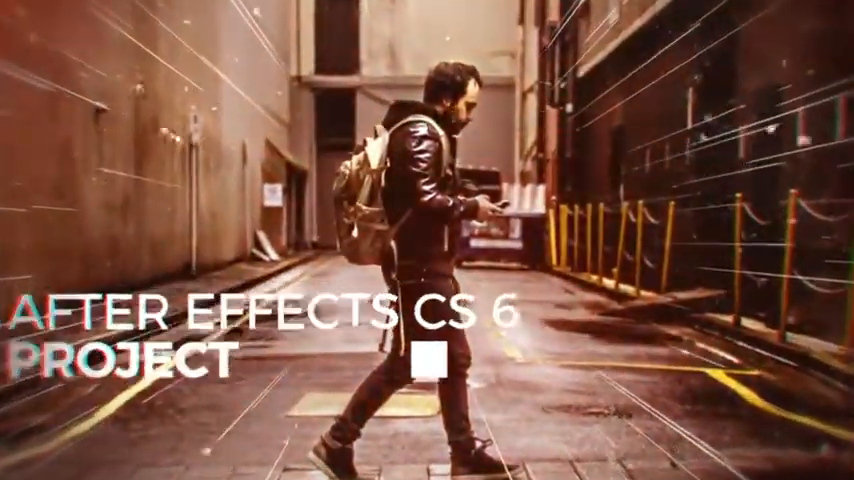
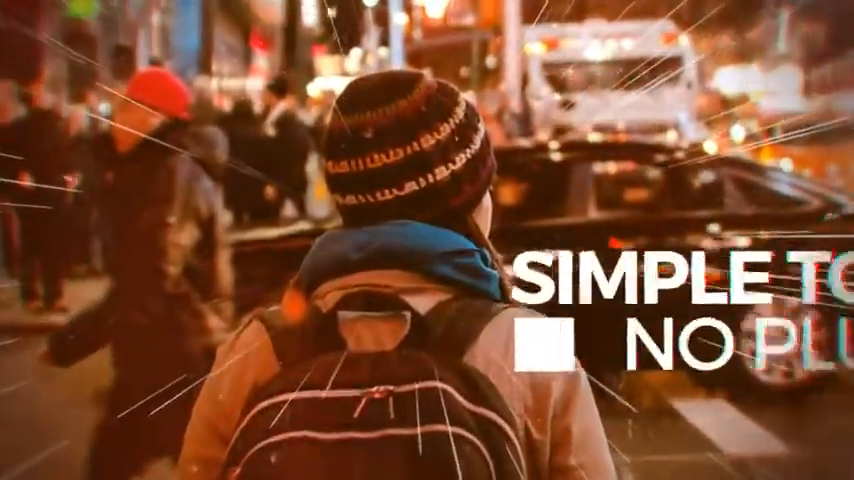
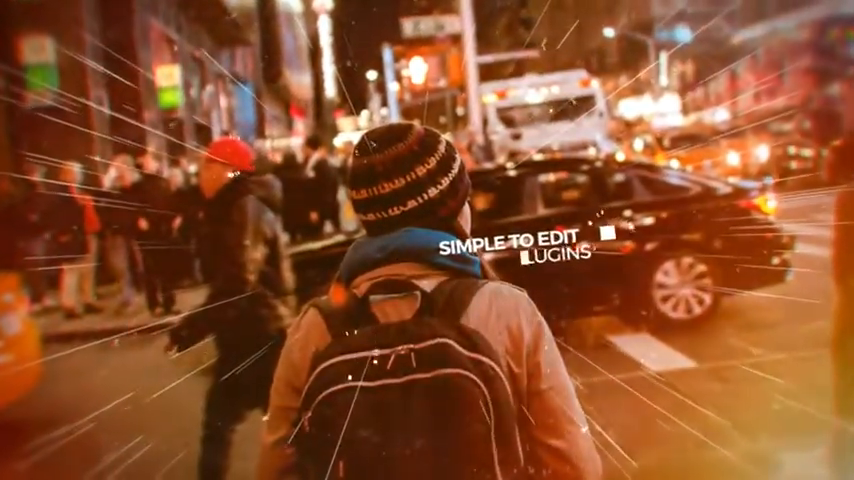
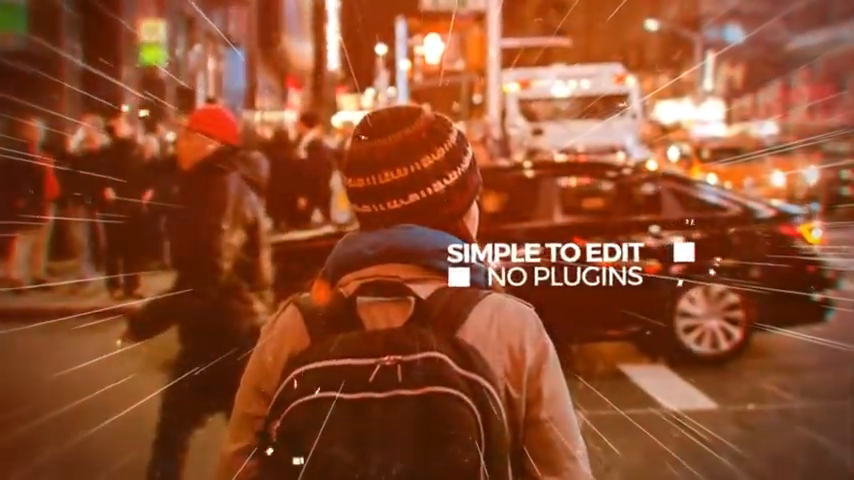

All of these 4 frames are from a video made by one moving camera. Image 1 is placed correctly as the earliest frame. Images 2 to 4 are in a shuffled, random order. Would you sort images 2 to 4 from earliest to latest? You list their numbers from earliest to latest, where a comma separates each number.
3, 4, 2
